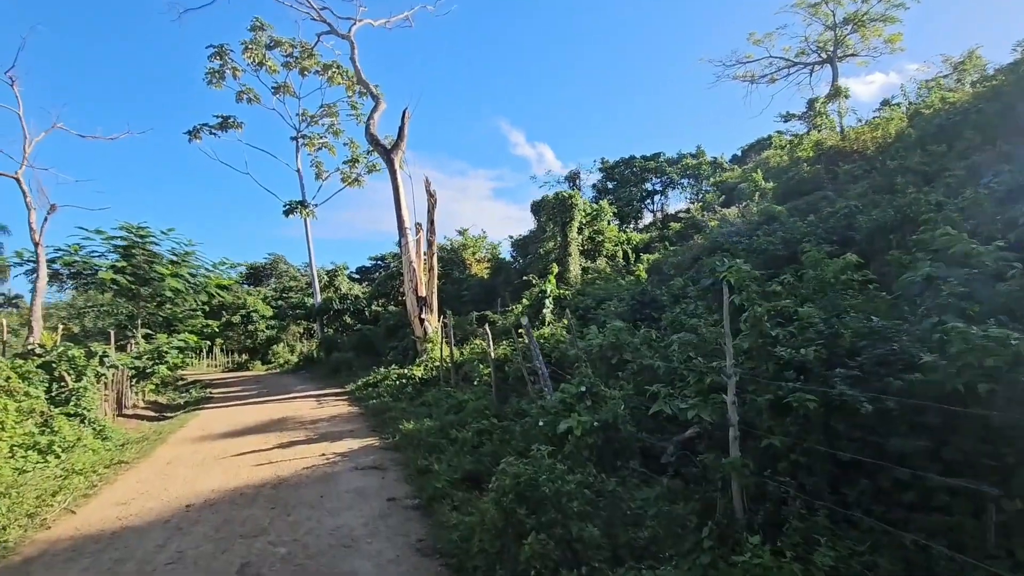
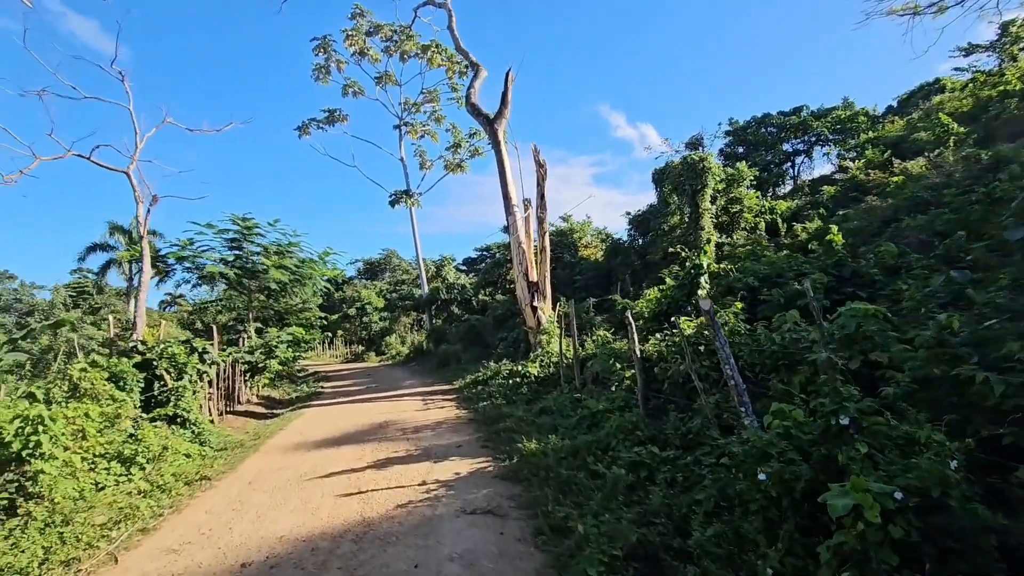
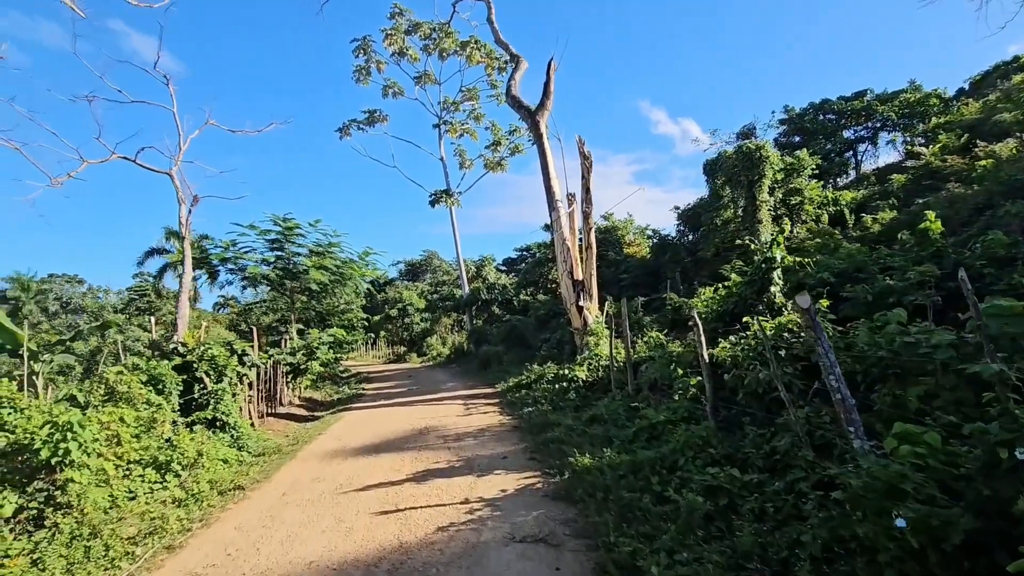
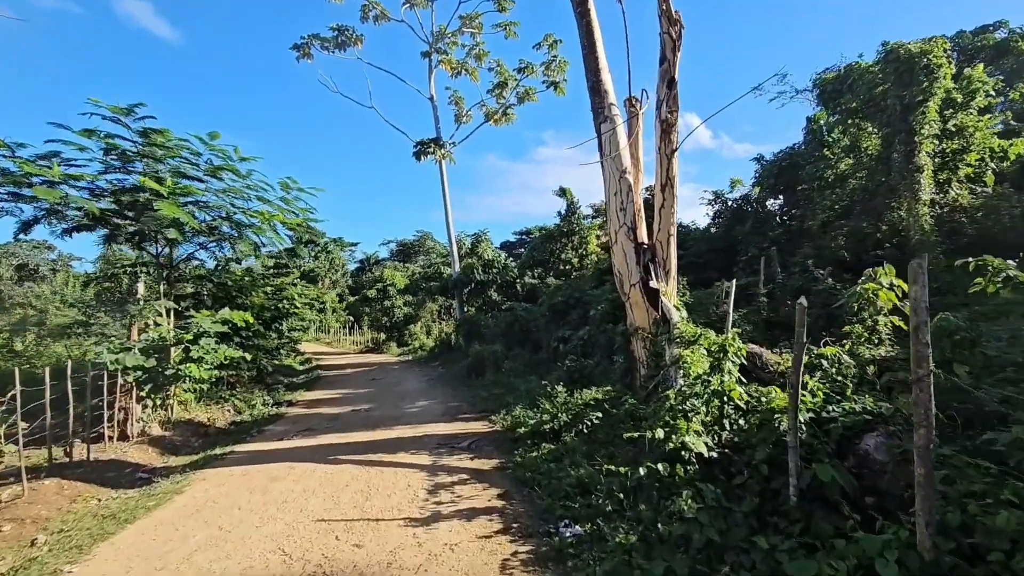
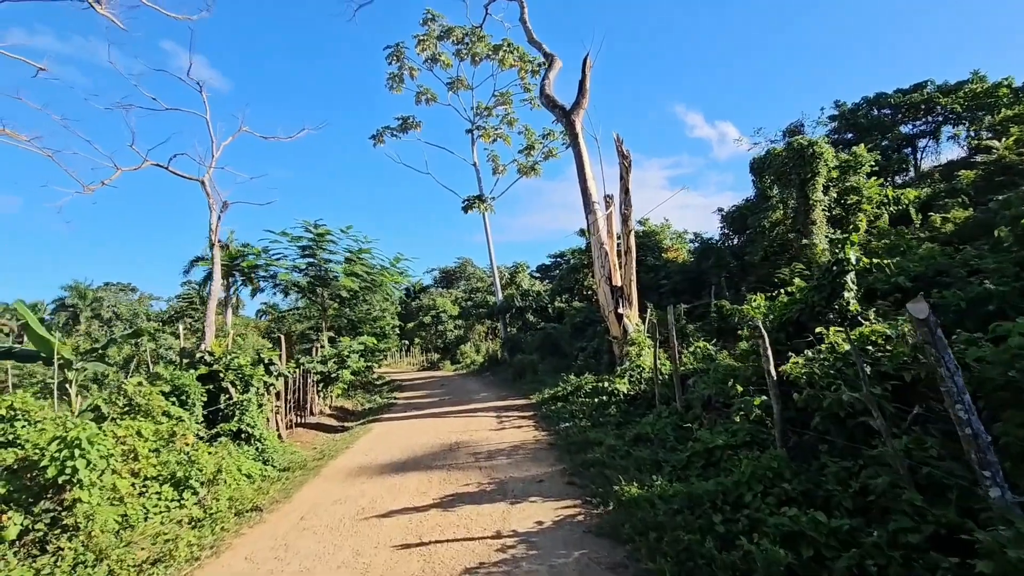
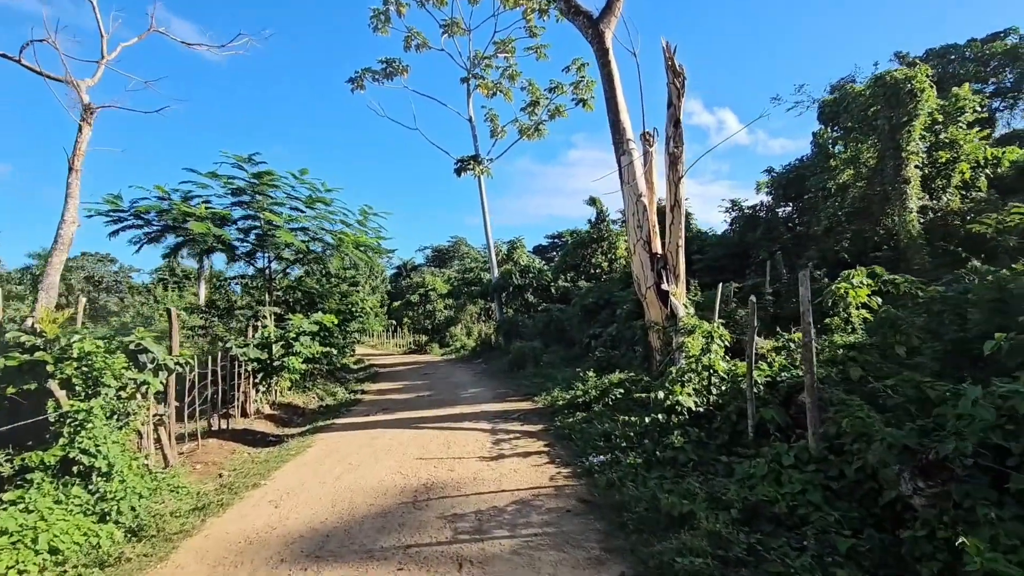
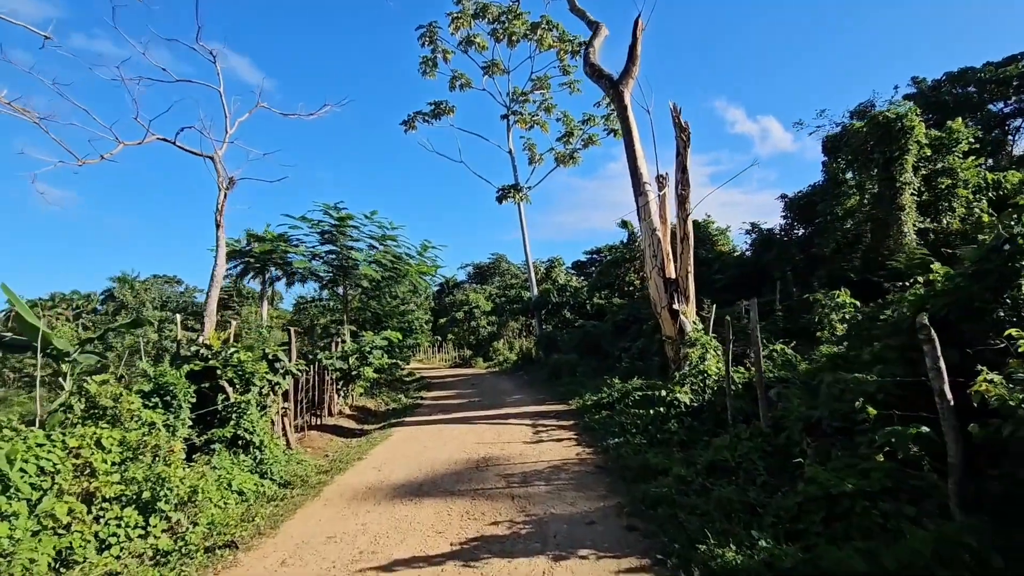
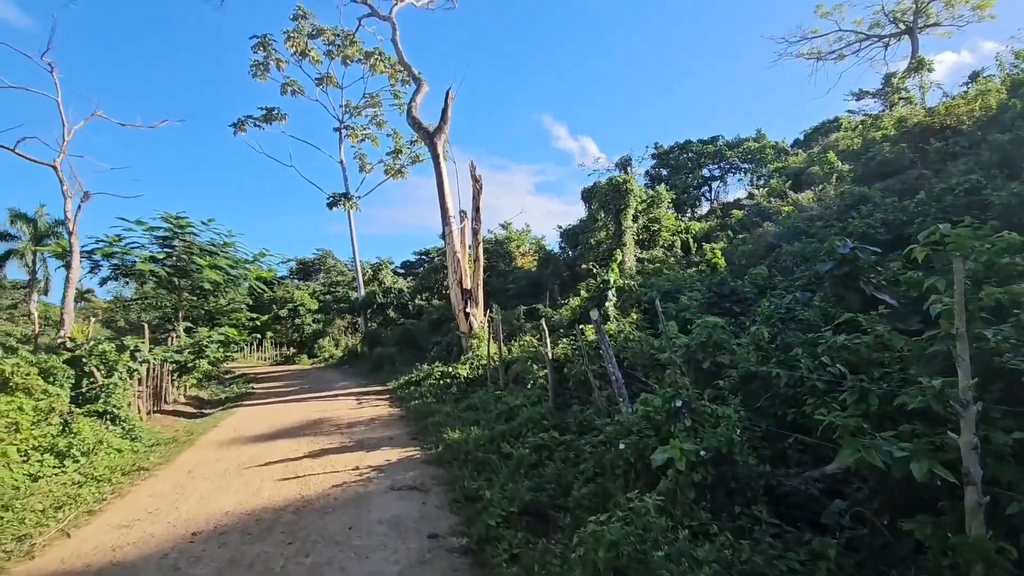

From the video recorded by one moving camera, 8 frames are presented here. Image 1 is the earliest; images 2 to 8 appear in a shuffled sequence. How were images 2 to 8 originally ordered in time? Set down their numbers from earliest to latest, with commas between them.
8, 2, 3, 5, 7, 6, 4
